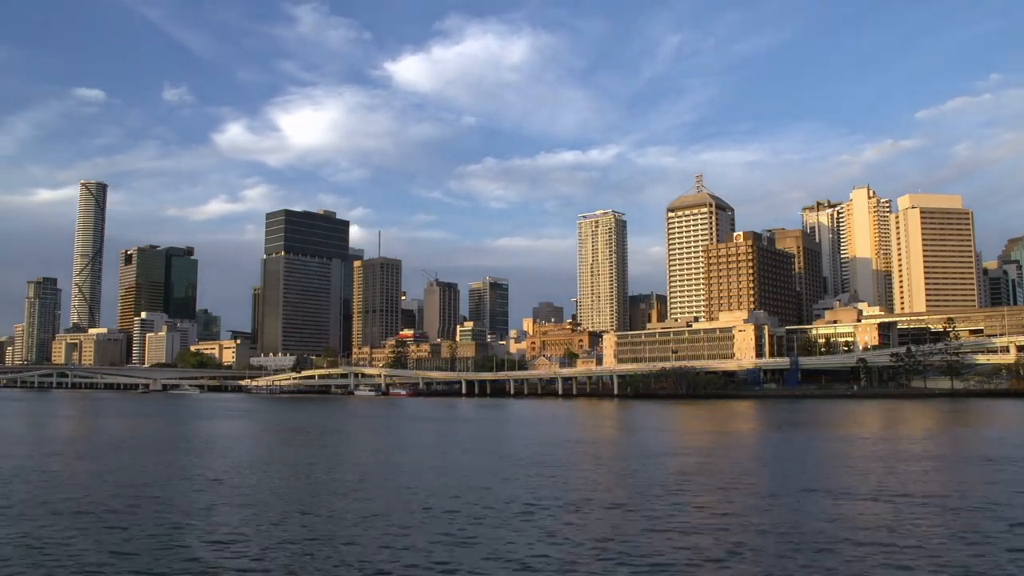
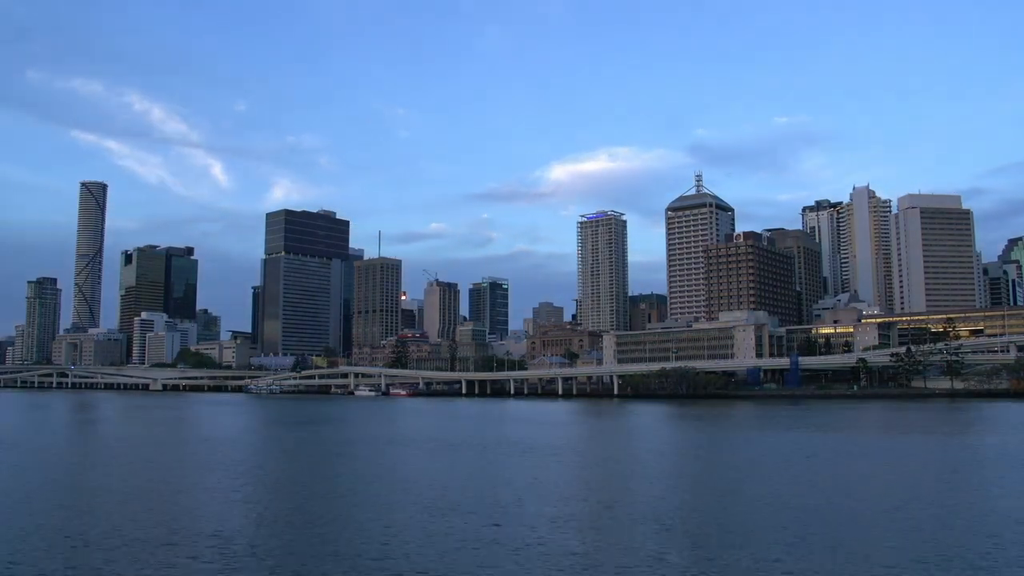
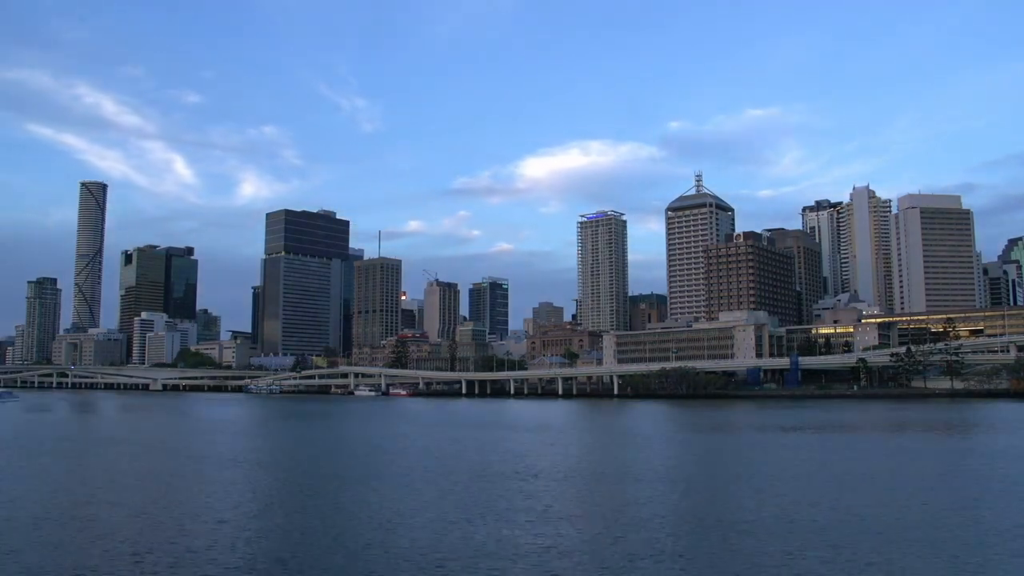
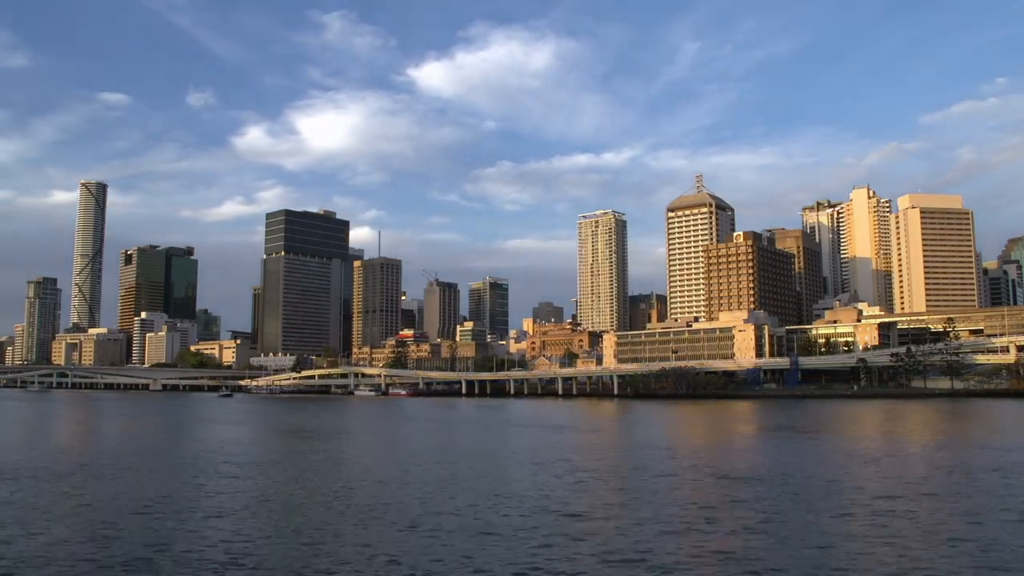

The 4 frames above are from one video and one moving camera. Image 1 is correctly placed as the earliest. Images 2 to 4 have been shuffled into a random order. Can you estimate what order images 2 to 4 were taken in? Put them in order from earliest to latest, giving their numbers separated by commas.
4, 3, 2
